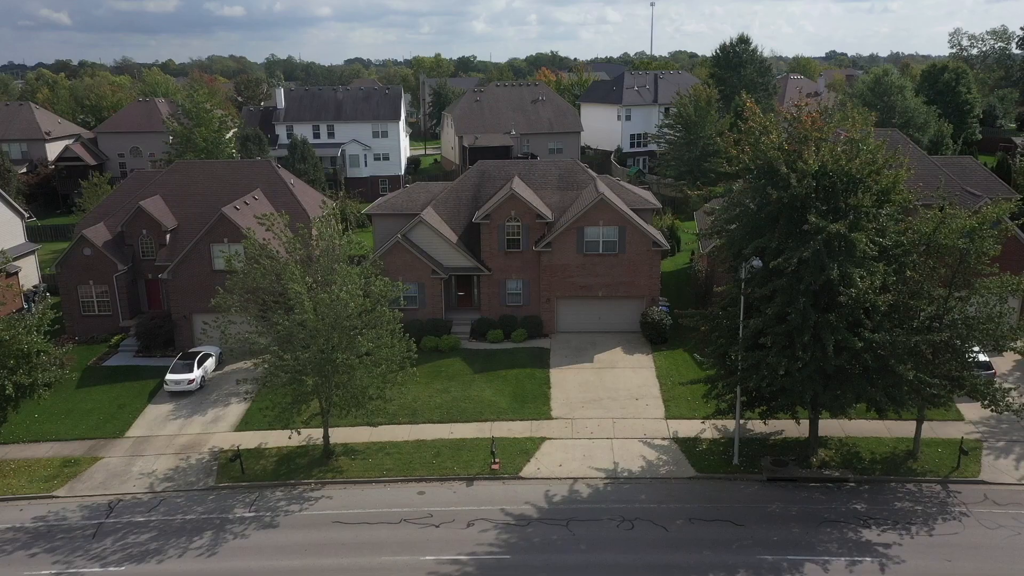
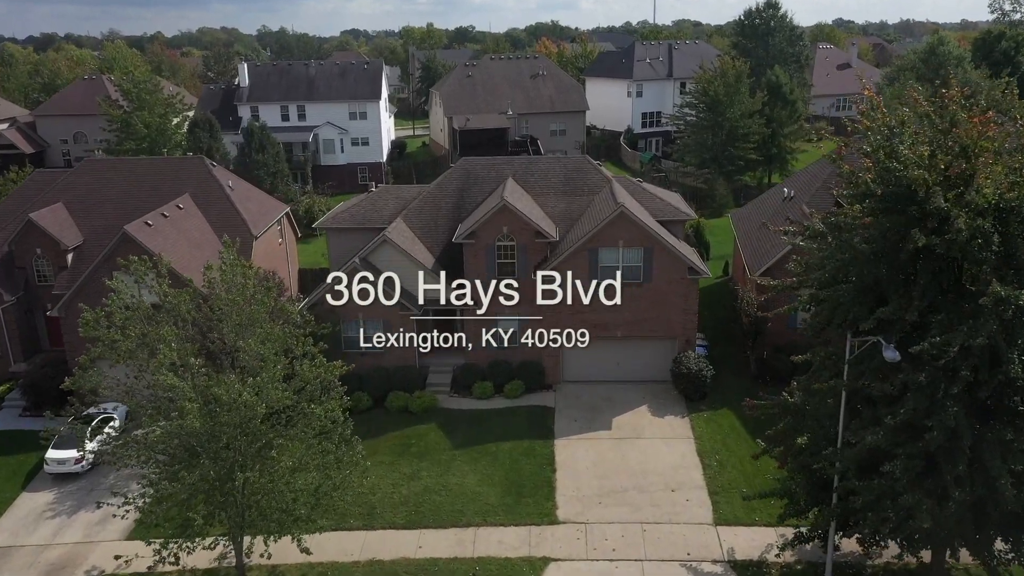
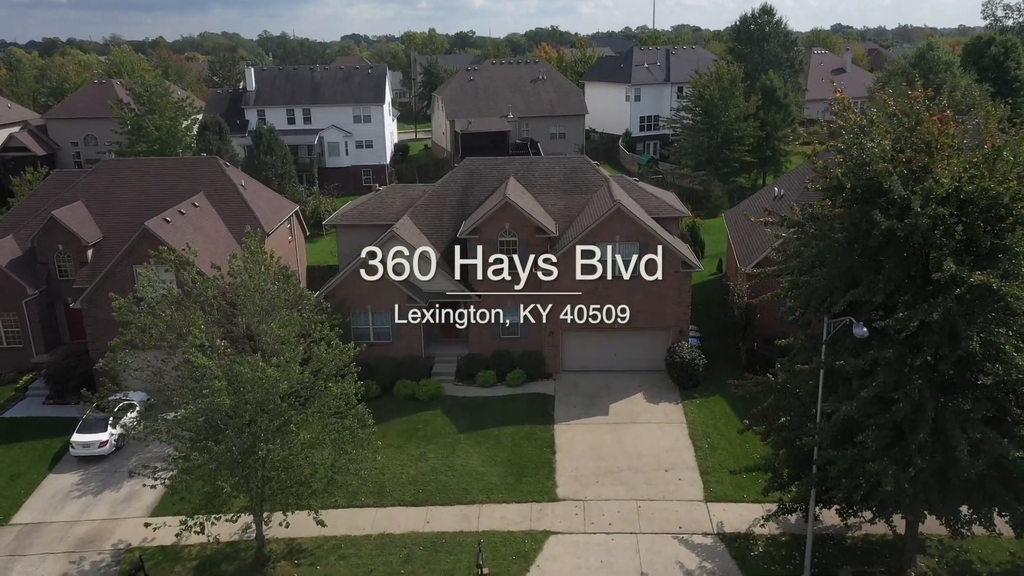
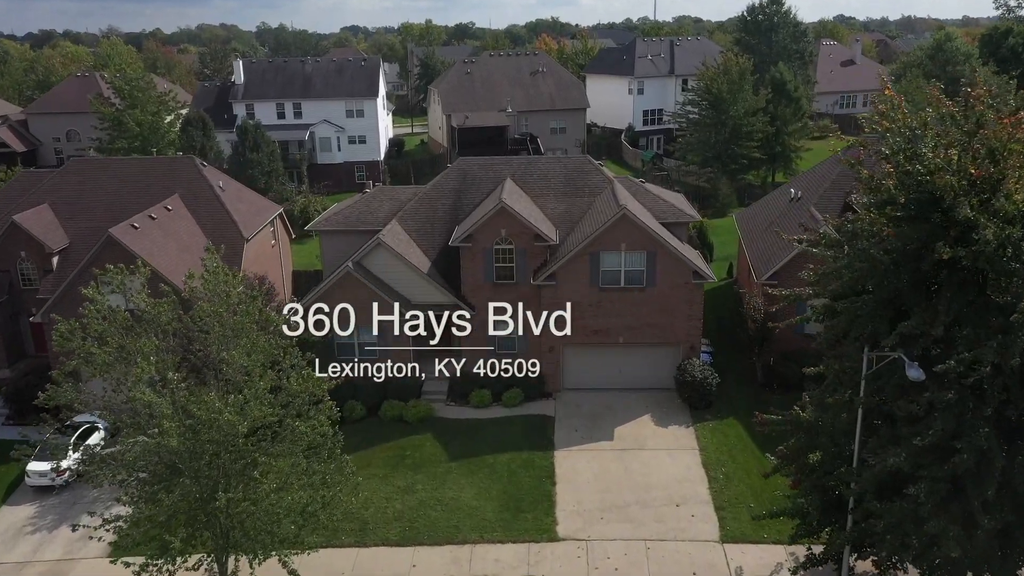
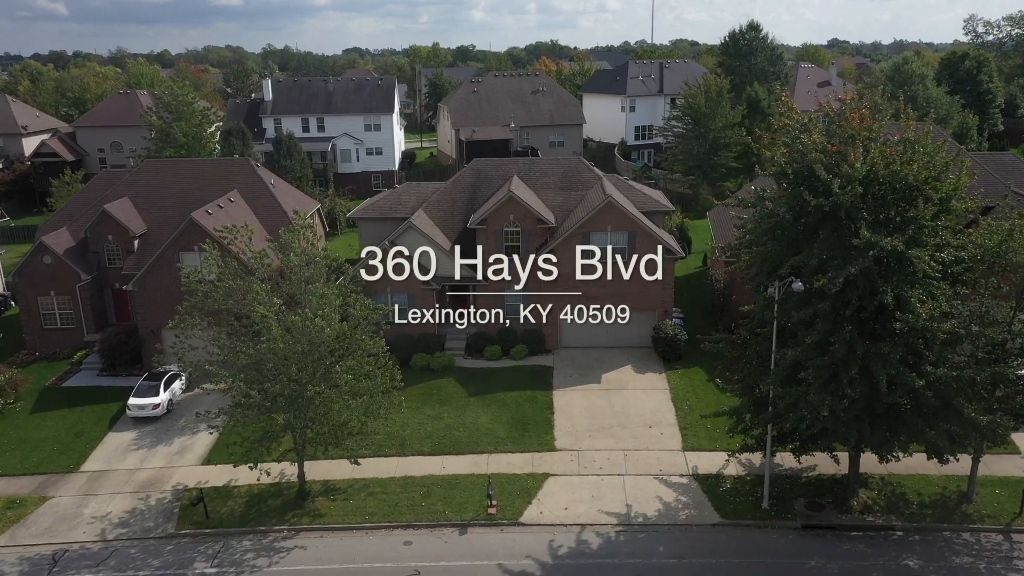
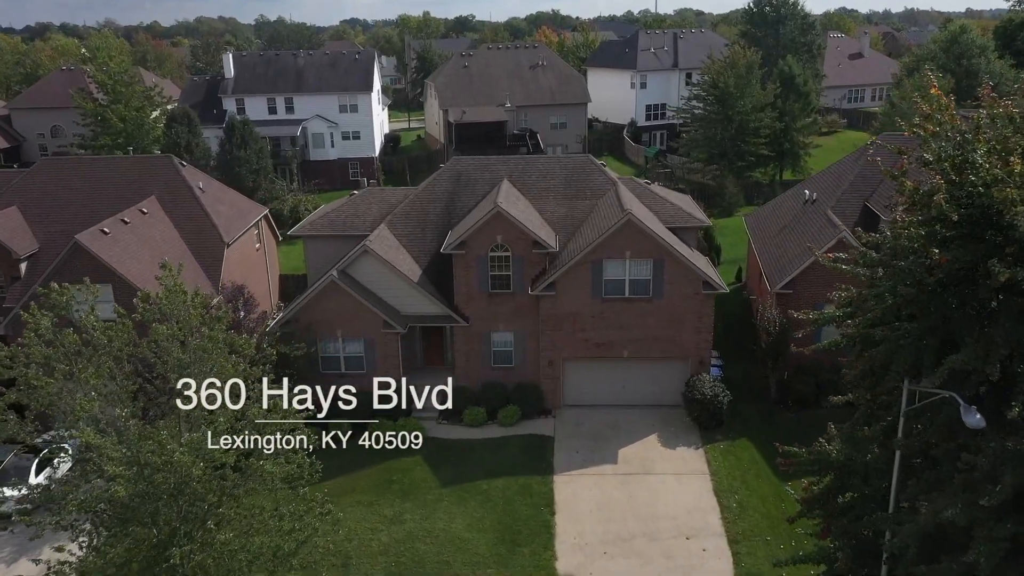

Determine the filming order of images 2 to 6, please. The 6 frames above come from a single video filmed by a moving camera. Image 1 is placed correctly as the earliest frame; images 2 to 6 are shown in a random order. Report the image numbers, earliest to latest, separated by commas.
5, 3, 2, 4, 6
